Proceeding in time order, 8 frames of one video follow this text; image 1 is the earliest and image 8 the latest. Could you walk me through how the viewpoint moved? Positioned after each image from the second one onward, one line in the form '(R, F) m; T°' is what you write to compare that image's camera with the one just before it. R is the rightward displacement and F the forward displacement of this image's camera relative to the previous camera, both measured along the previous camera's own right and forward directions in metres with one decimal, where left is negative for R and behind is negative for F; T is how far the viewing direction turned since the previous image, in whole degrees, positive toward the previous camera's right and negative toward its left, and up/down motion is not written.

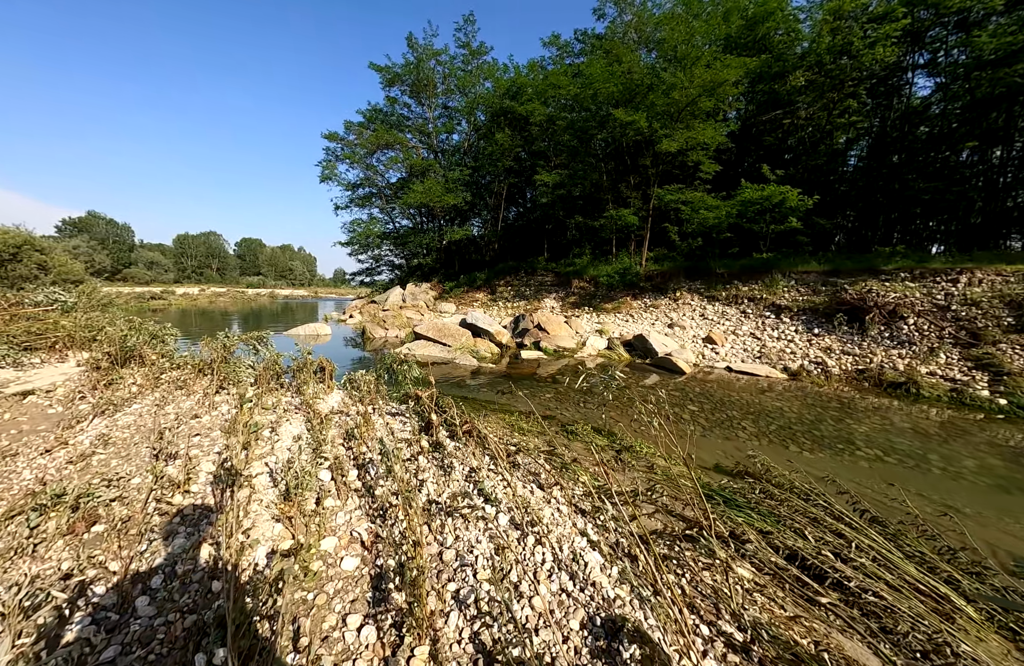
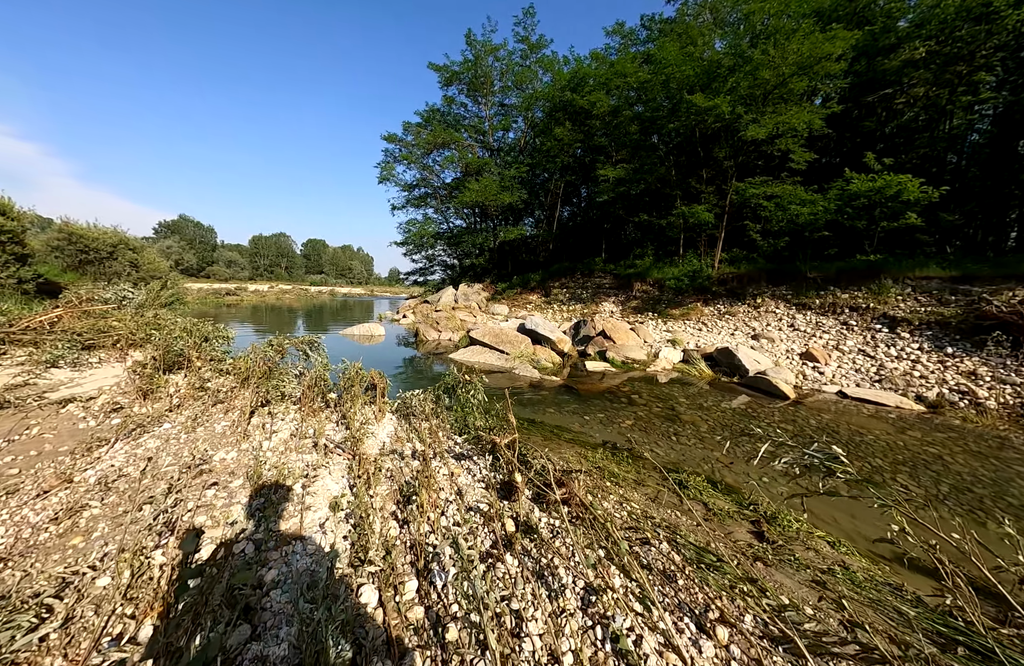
(-0.6, +1.3) m; -7°
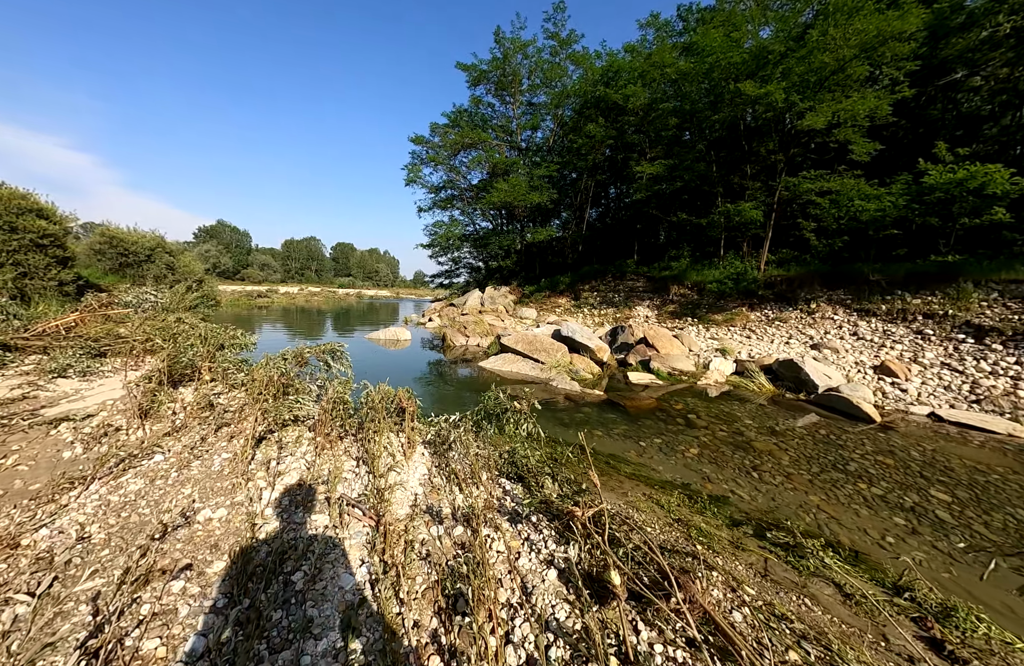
(-0.4, +1.0) m; -3°
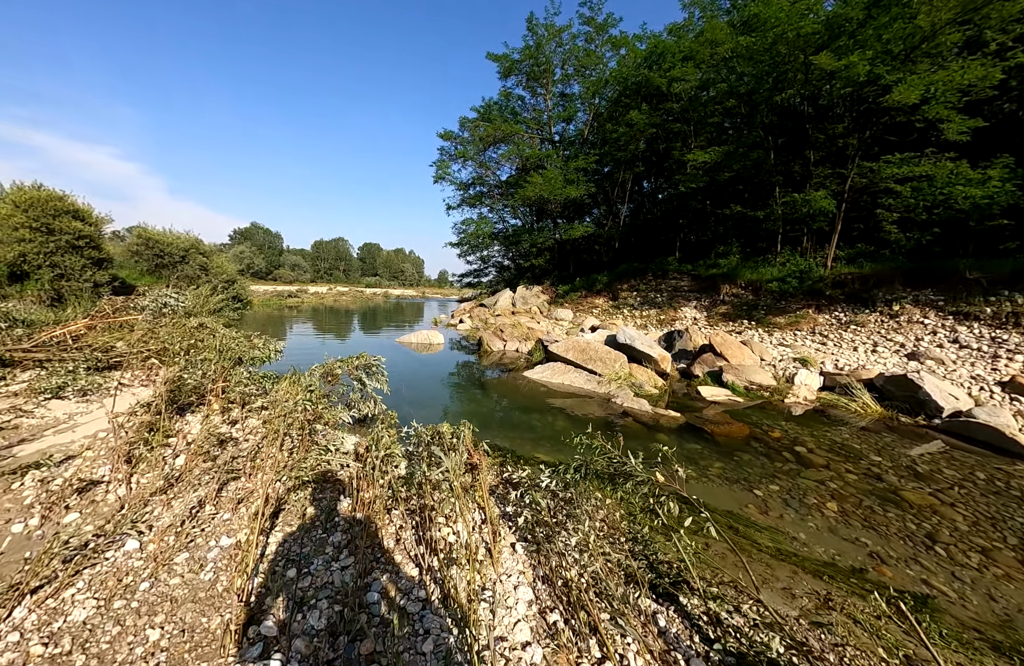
(-0.8, +1.4) m; -3°
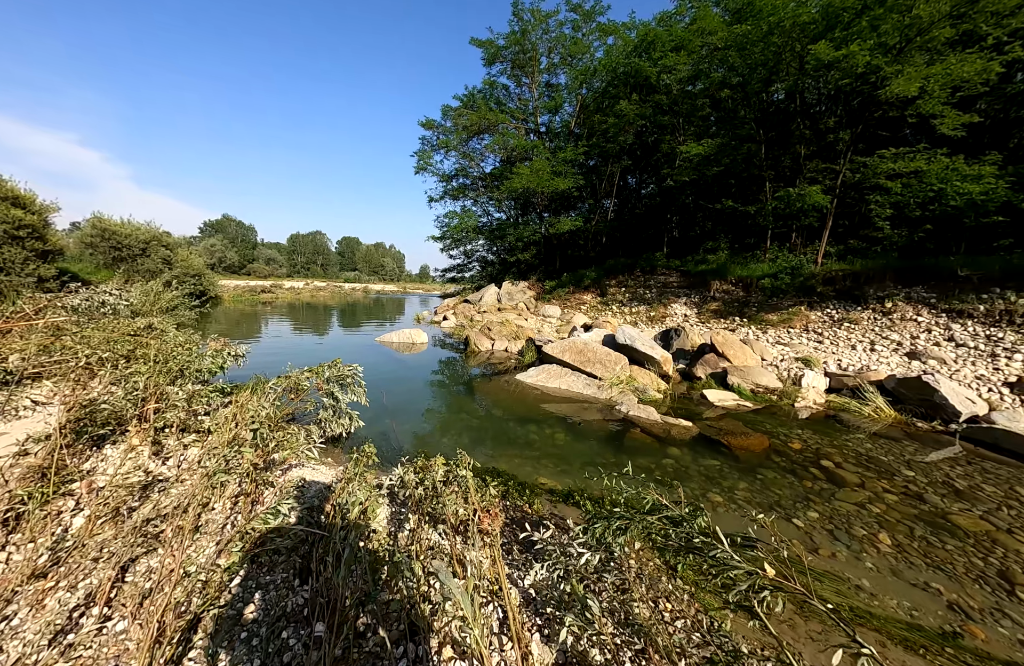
(-0.3, +0.9) m; +3°
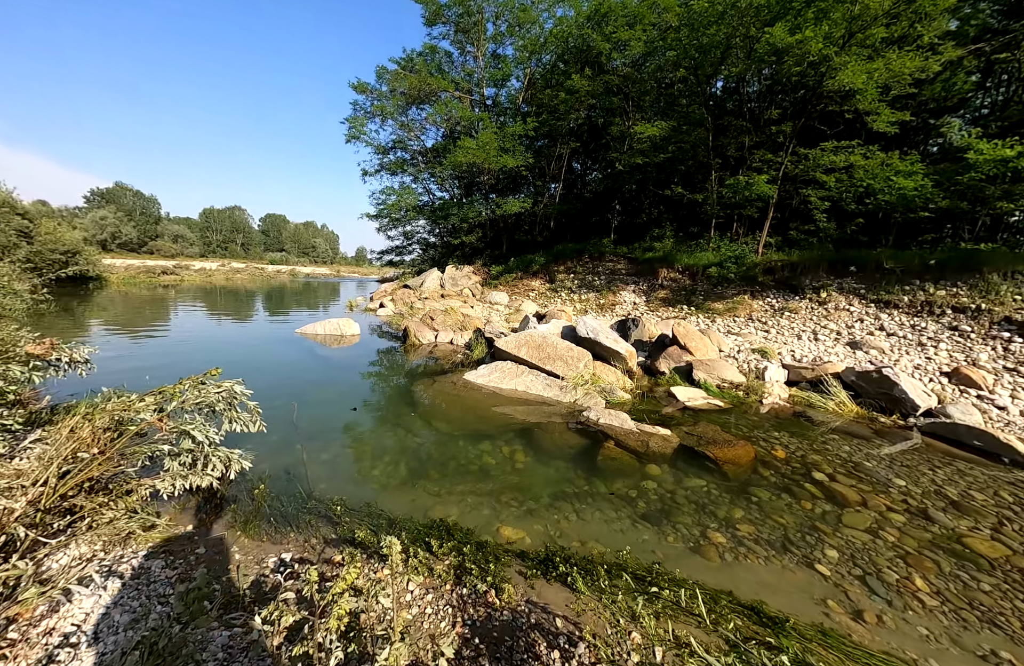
(-0.1, +1.6) m; +8°
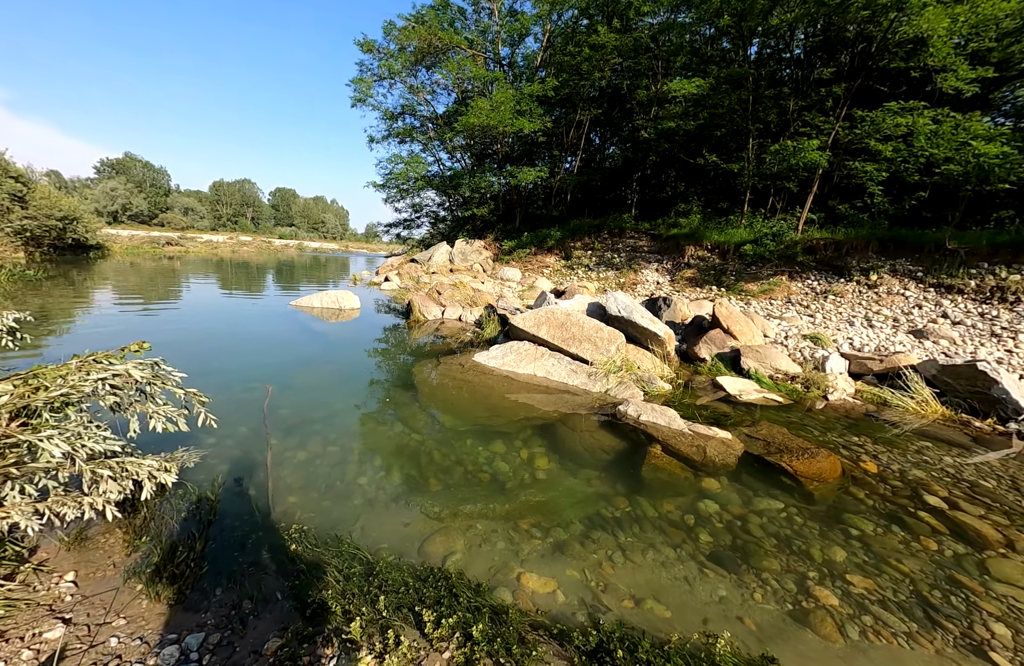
(-0.2, +1.4) m; -1°
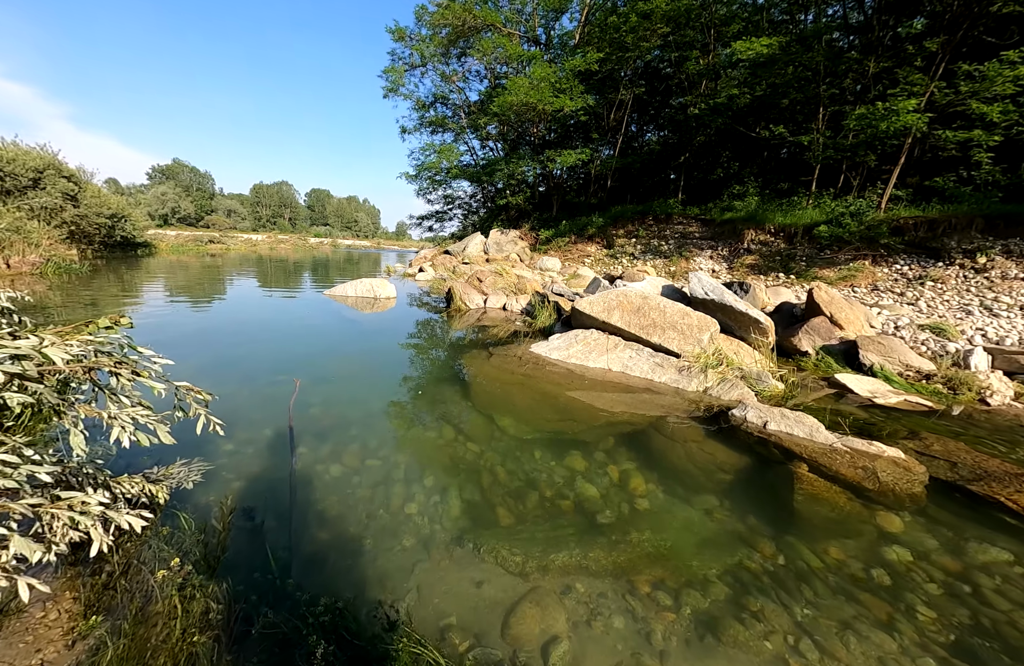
(-0.6, +1.2) m; -4°
